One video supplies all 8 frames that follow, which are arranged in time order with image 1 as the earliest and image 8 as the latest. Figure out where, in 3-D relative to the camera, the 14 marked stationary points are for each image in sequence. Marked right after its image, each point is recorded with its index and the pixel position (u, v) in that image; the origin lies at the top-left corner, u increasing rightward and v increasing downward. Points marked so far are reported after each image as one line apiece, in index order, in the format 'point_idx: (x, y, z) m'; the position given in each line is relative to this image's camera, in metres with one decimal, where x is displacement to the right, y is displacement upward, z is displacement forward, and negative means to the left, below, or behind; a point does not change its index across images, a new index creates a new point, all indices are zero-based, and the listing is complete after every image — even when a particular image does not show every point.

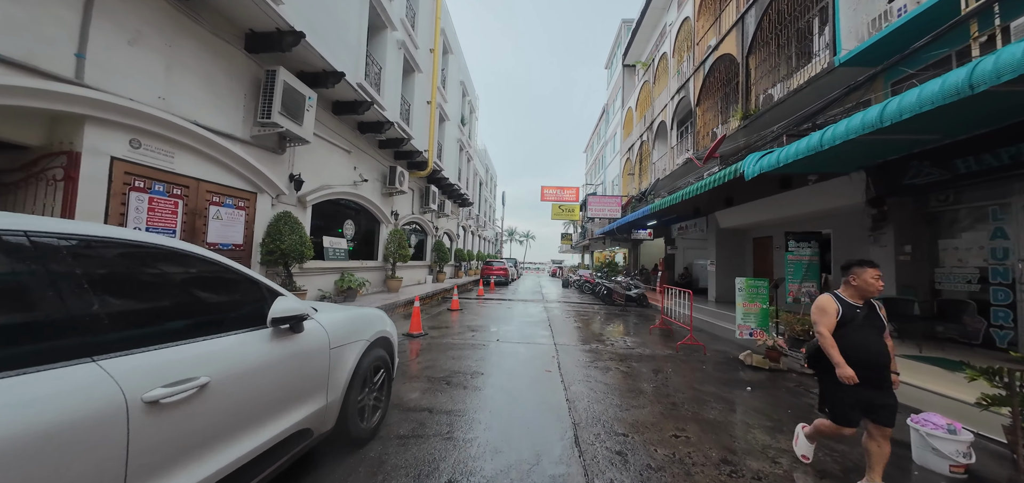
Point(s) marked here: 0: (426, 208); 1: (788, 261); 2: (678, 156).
0: (-3.4, +1.3, +13.7) m
1: (+4.5, -0.3, +5.6) m
2: (+6.1, +3.2, +12.9) m
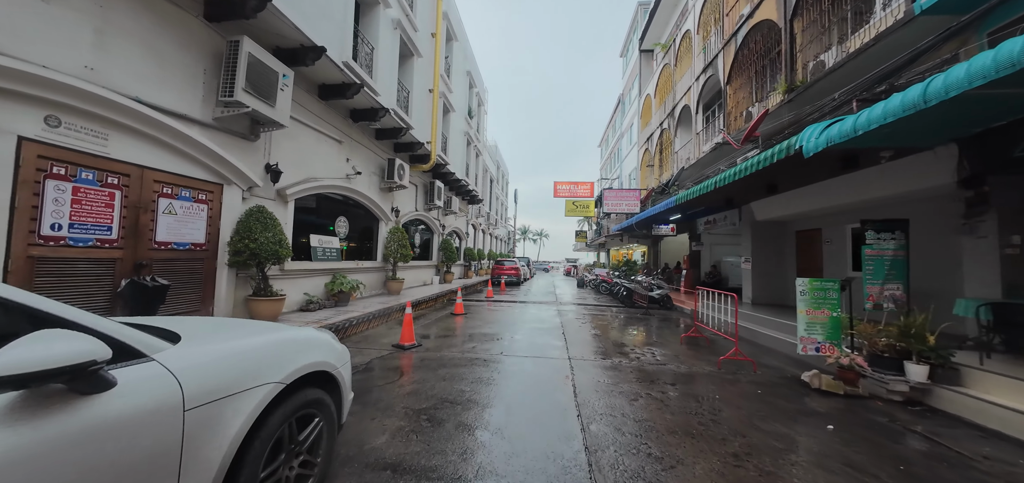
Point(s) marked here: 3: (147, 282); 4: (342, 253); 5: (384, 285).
0: (-3.0, +1.4, +12.9) m
1: (+4.6, -0.2, +4.5) m
2: (+6.4, +3.3, +11.6) m
3: (-4.4, -0.5, +4.2) m
4: (-4.1, -0.3, +8.3) m
5: (-3.6, -1.2, +9.9) m
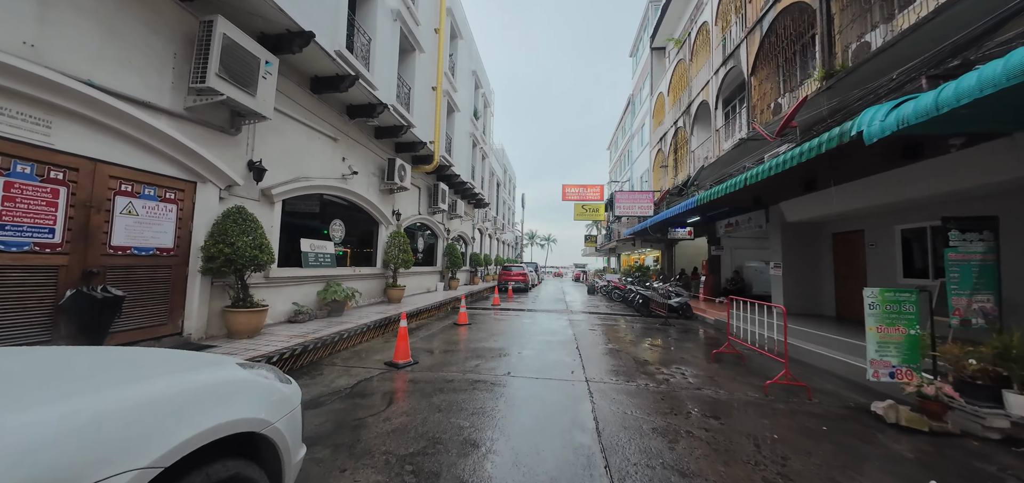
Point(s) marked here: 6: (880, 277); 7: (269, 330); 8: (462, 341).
0: (-2.7, +1.2, +12.3) m
1: (+4.7, -0.2, +3.7) m
2: (+6.7, +3.2, +10.9) m
3: (-4.3, -0.5, +3.6) m
4: (-3.9, -0.4, +7.7) m
5: (-3.4, -1.4, +9.3) m
6: (+7.6, -0.7, +7.2) m
7: (-3.9, -1.4, +5.6) m
8: (-0.9, -1.8, +6.5) m
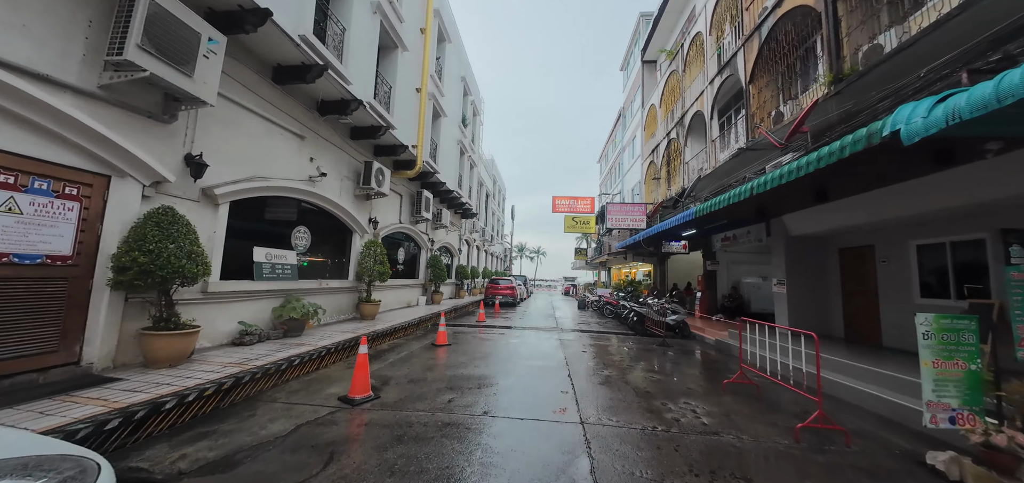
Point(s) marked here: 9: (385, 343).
0: (-3.1, +0.8, +11.5) m
1: (+4.5, -0.4, +3.1) m
2: (+6.3, +2.8, +10.5) m
3: (-4.4, -0.6, +2.7) m
4: (-4.2, -0.6, +6.9) m
5: (-3.8, -1.6, +8.4) m
6: (+7.3, -1.1, +6.7) m
7: (-4.1, -1.5, +4.7) m
8: (-1.2, -2.0, +5.7) m
9: (-2.6, -2.1, +7.1) m
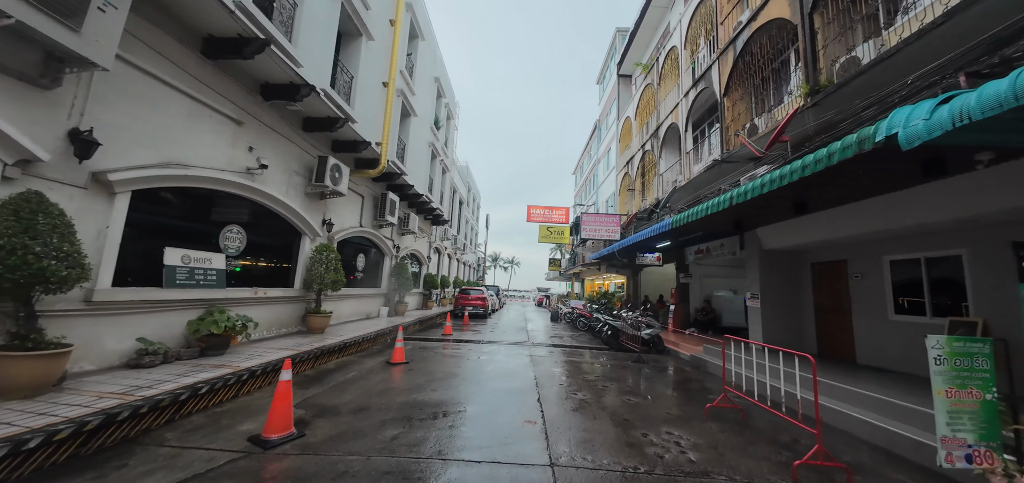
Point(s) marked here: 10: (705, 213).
0: (-4.0, +0.7, +10.7) m
1: (+4.2, -0.5, +2.9) m
2: (+5.5, +2.4, +10.4) m
3: (-4.7, -0.5, +1.8) m
4: (-4.8, -0.6, +6.0) m
5: (-4.5, -1.7, +7.5) m
6: (+6.7, -1.3, +6.6) m
7: (-4.6, -1.5, +3.7) m
8: (-1.7, -2.1, +4.9) m
9: (-3.3, -2.2, +6.3) m
10: (+4.1, +0.6, +7.5) m
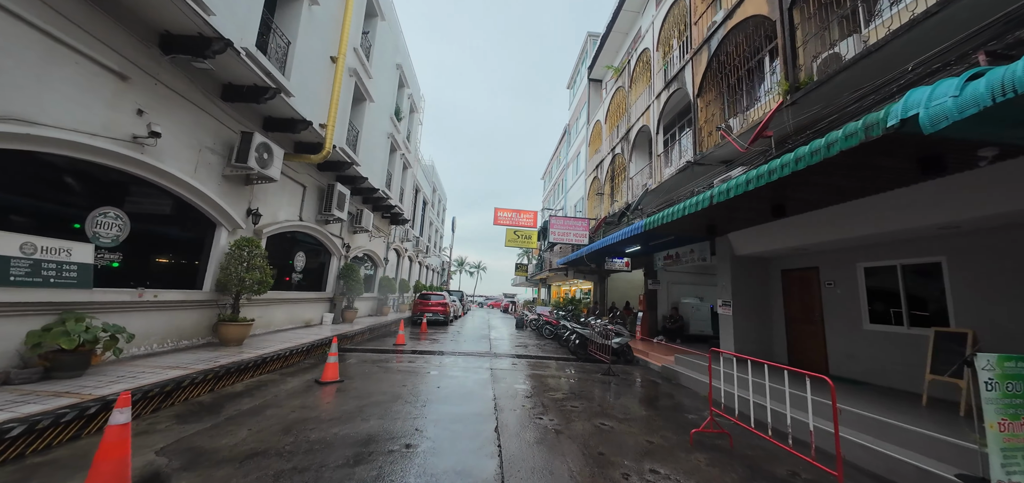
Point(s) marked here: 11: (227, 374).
0: (-5.0, +0.7, +9.4) m
1: (+3.8, -0.5, +2.4) m
2: (+4.5, +2.2, +10.1) m
3: (-4.9, -0.2, +0.5) m
4: (-5.4, -0.4, +4.7) m
5: (-5.3, -1.6, +6.2) m
6: (+6.0, -1.5, +6.3) m
7: (-5.0, -1.3, +2.4) m
8: (-2.3, -2.0, +3.9) m
9: (-3.9, -2.0, +5.1) m
10: (+3.4, +0.5, +7.0) m
11: (-4.0, -1.9, +4.9) m
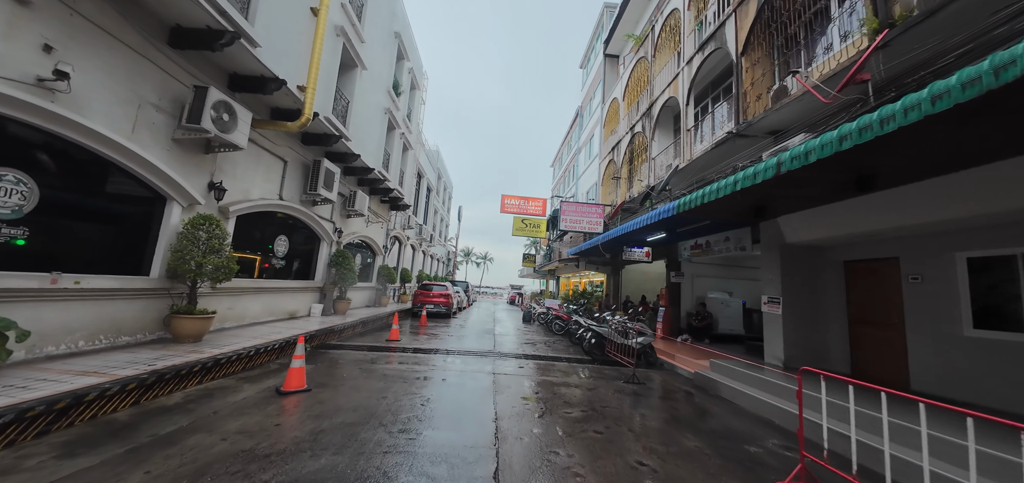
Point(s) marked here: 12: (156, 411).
0: (-4.8, +1.2, +8.4) m
1: (+3.8, -0.3, +1.2) m
2: (+4.7, +2.6, +8.8) m
3: (-4.9, 0.0, -0.5) m
4: (-5.3, -0.1, +3.7) m
5: (-5.1, -1.2, +5.2) m
6: (+6.1, -1.2, +5.1) m
7: (-5.0, -1.0, +1.5) m
8: (-2.2, -1.7, +2.9) m
9: (-3.9, -1.7, +4.1) m
10: (+3.5, +0.8, +5.8) m
11: (-3.9, -1.6, +3.9) m
12: (-3.6, -1.7, +3.6) m
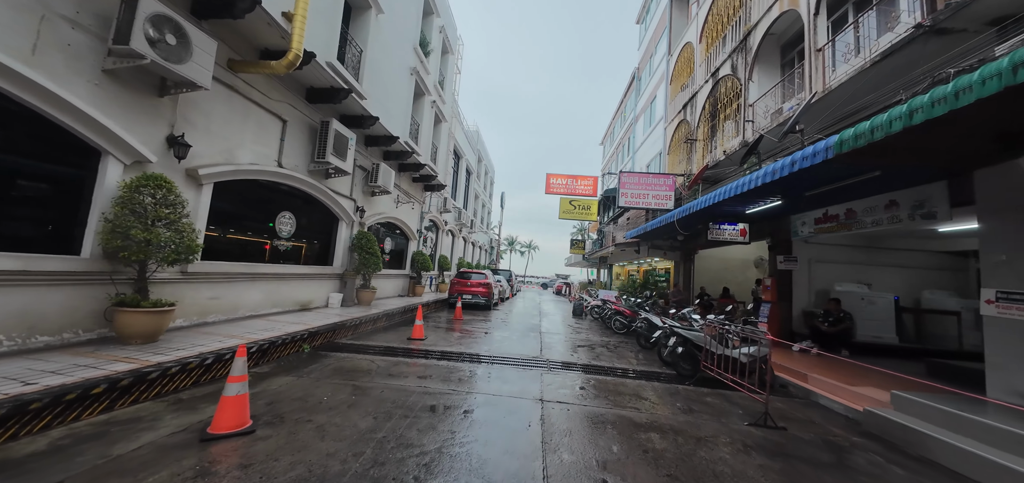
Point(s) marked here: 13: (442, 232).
0: (-3.9, +1.6, +7.0) m
1: (+3.9, 0.0, -1.1) m
2: (+5.7, +3.1, +6.2) m
3: (-5.1, +0.2, -1.8) m
4: (-4.9, +0.2, +2.4) m
5: (-4.6, -0.9, +3.9) m
6: (+6.6, -0.8, +2.5) m
7: (-4.8, -0.8, +0.2) m
8: (-2.0, -1.4, +1.3) m
9: (-3.4, -1.4, +2.7) m
10: (+4.1, +1.2, +3.4) m
11: (-3.5, -1.2, +2.5) m
12: (-3.2, -1.4, +2.2) m
13: (-3.5, +0.5, +17.1) m
